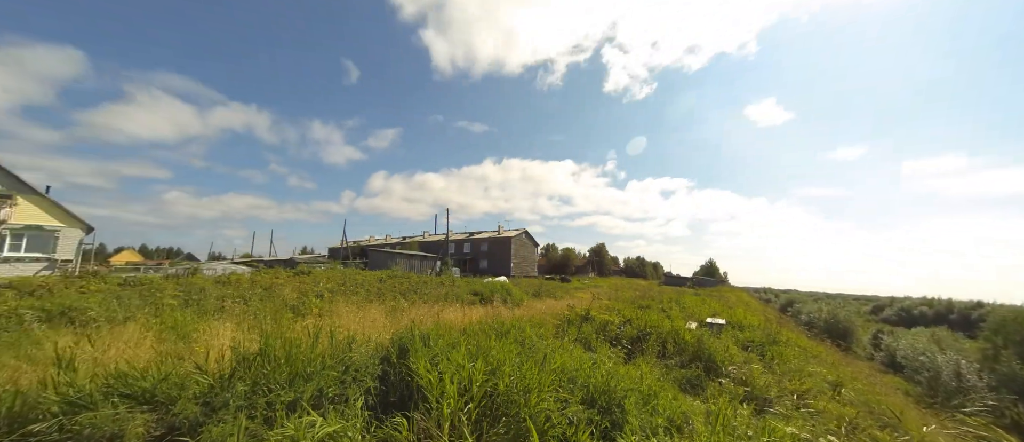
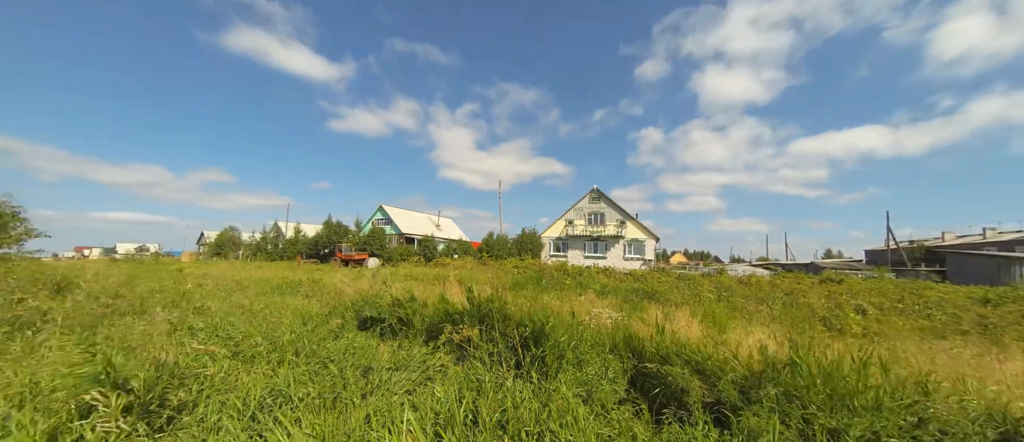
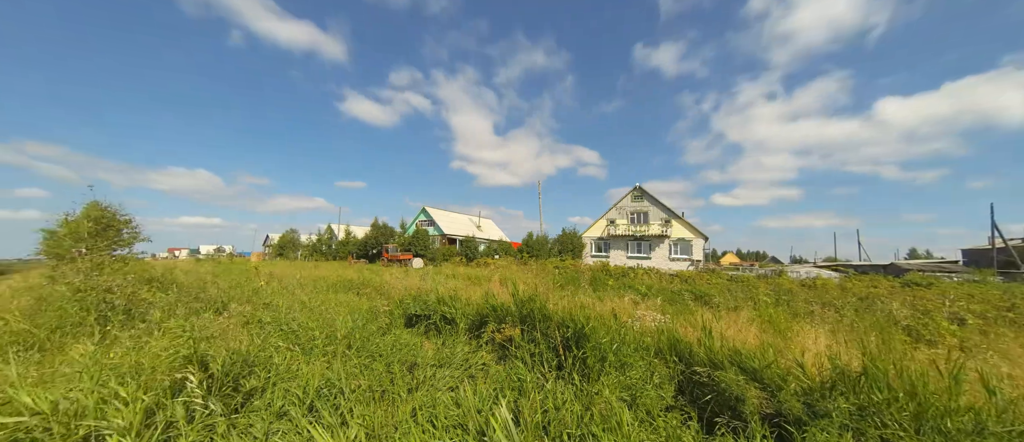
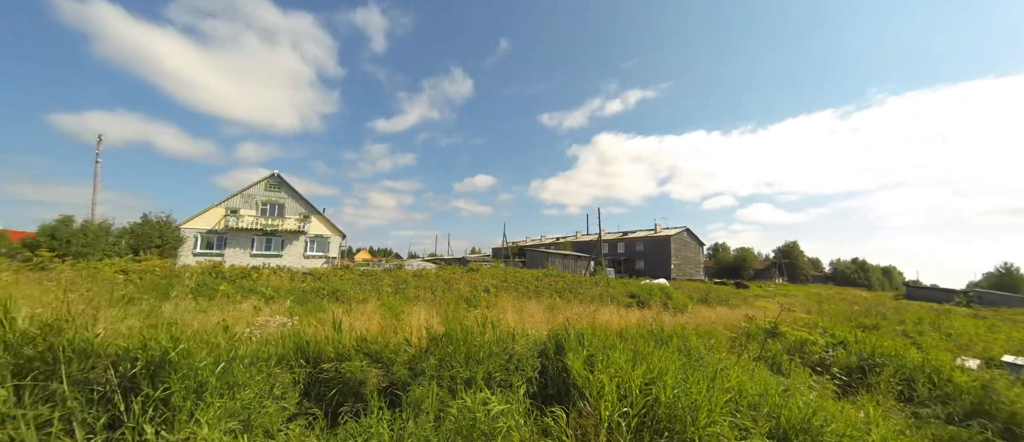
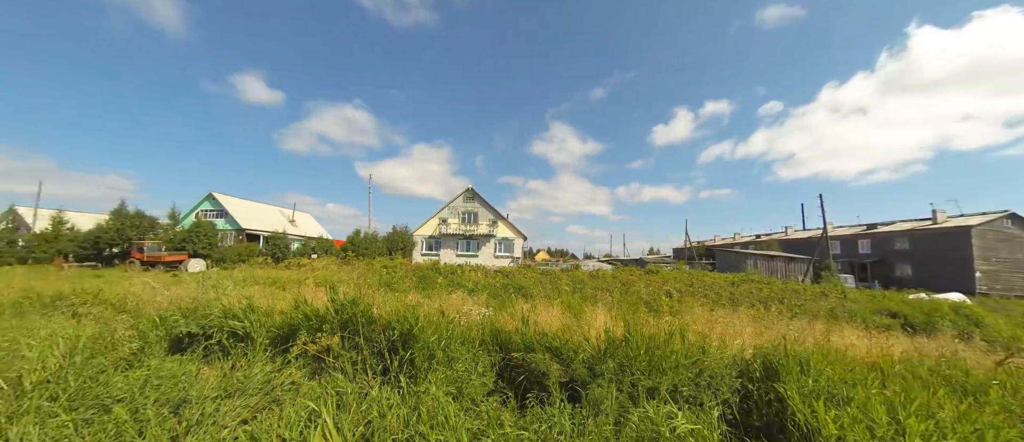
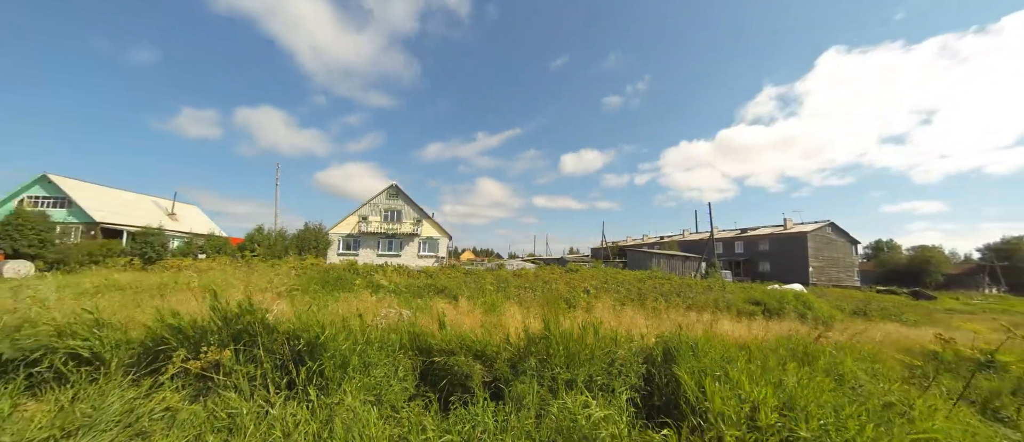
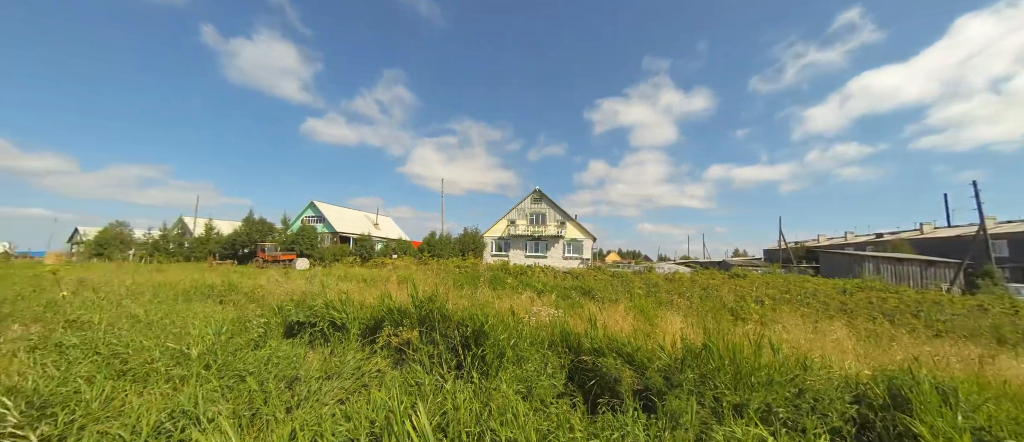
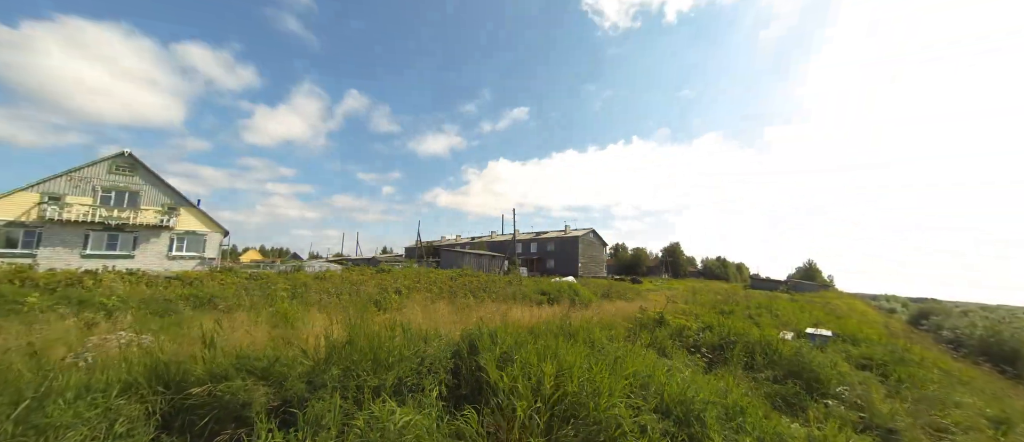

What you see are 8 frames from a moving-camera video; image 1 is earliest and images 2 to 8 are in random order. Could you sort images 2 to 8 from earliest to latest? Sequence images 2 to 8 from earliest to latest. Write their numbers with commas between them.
8, 4, 6, 5, 7, 2, 3
